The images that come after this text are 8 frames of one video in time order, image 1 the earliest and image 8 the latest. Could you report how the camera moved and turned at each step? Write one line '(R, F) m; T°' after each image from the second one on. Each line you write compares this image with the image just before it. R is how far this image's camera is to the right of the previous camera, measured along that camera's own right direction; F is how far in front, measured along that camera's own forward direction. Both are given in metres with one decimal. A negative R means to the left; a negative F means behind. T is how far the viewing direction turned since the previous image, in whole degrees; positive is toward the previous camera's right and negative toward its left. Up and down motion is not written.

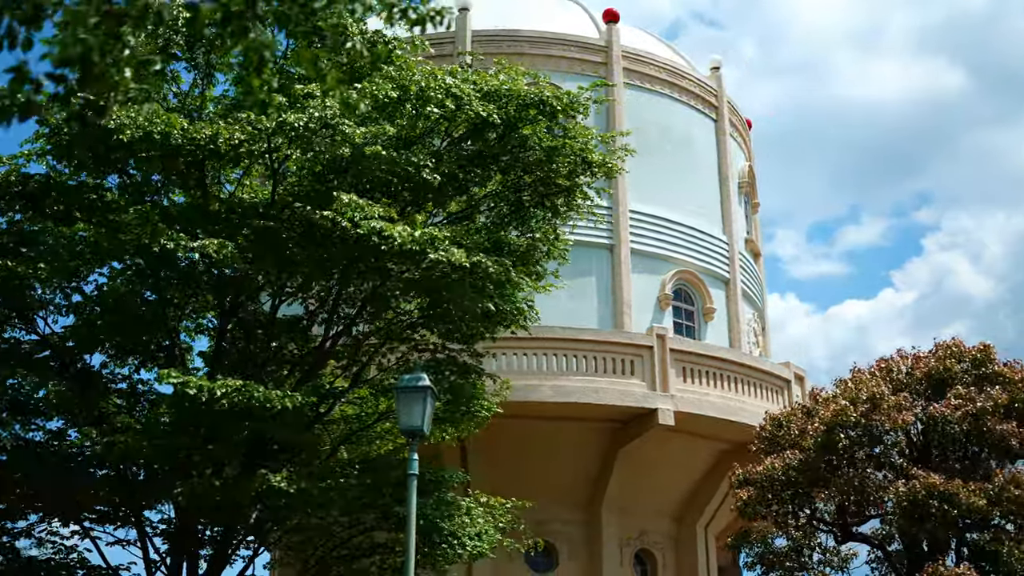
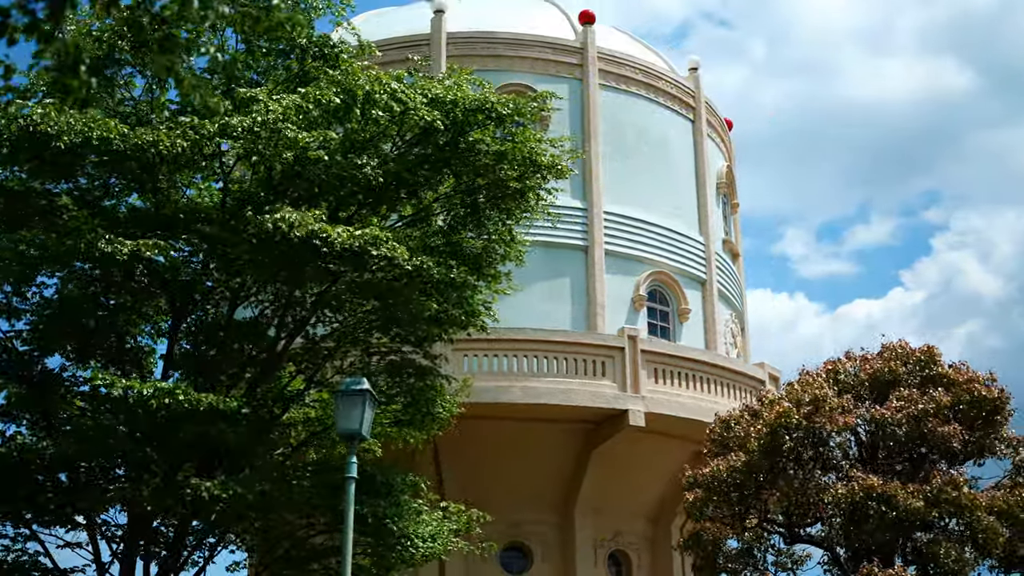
(+0.7, 0.0) m; 0°
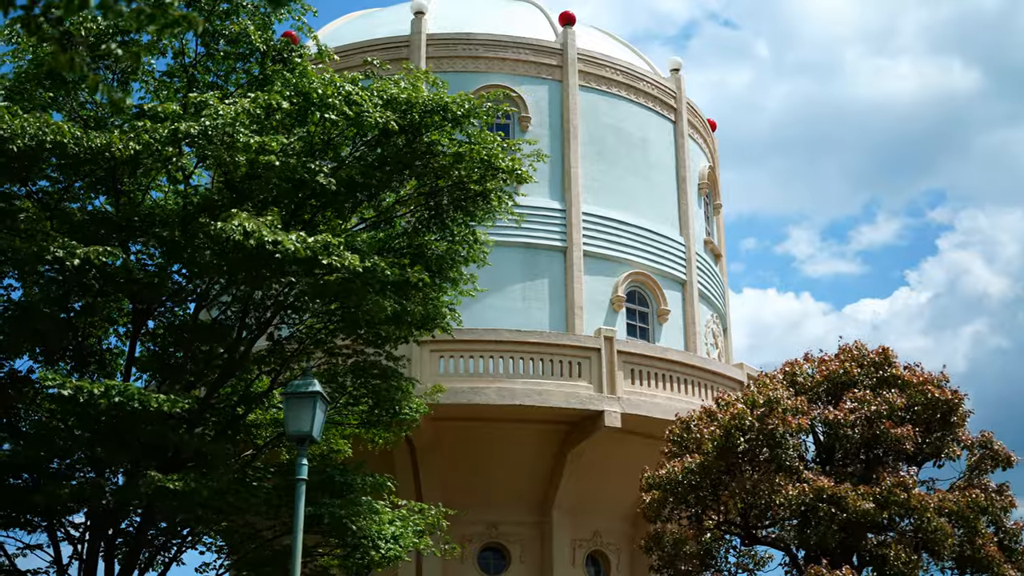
(+0.6, 0.0) m; 0°
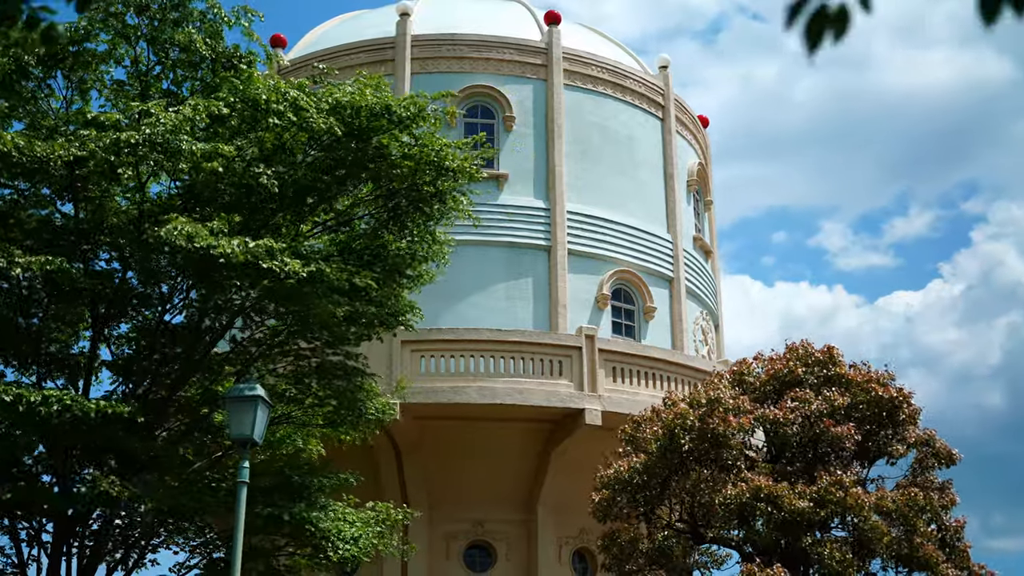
(+1.0, -0.1) m; -1°
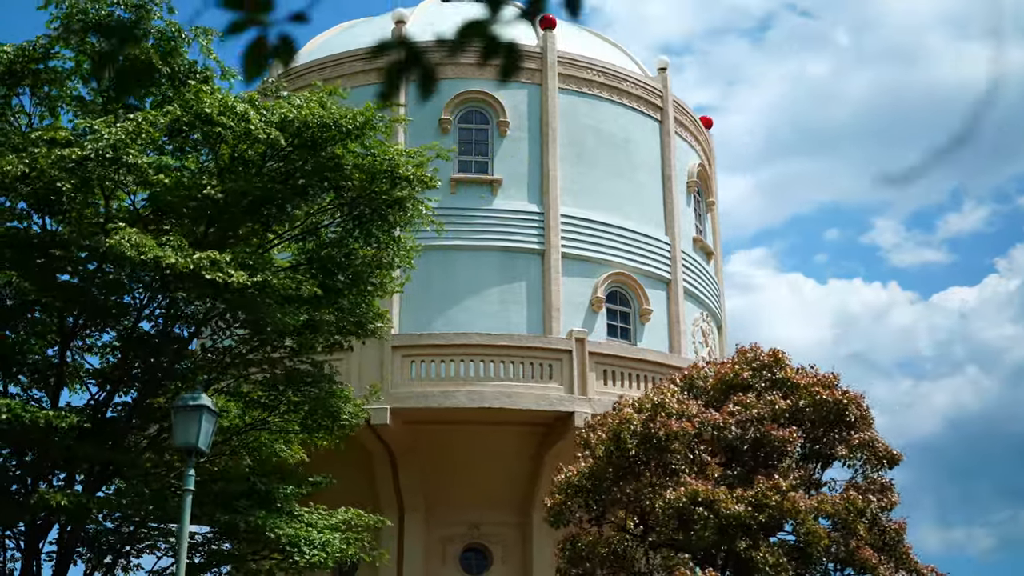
(+1.2, -0.1) m; -2°
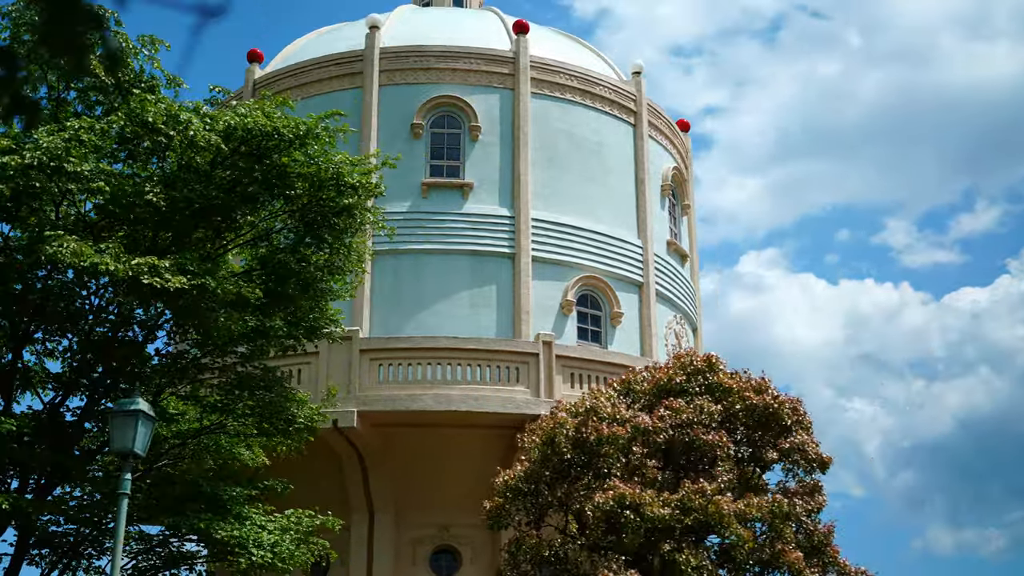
(+0.9, -0.2) m; 0°
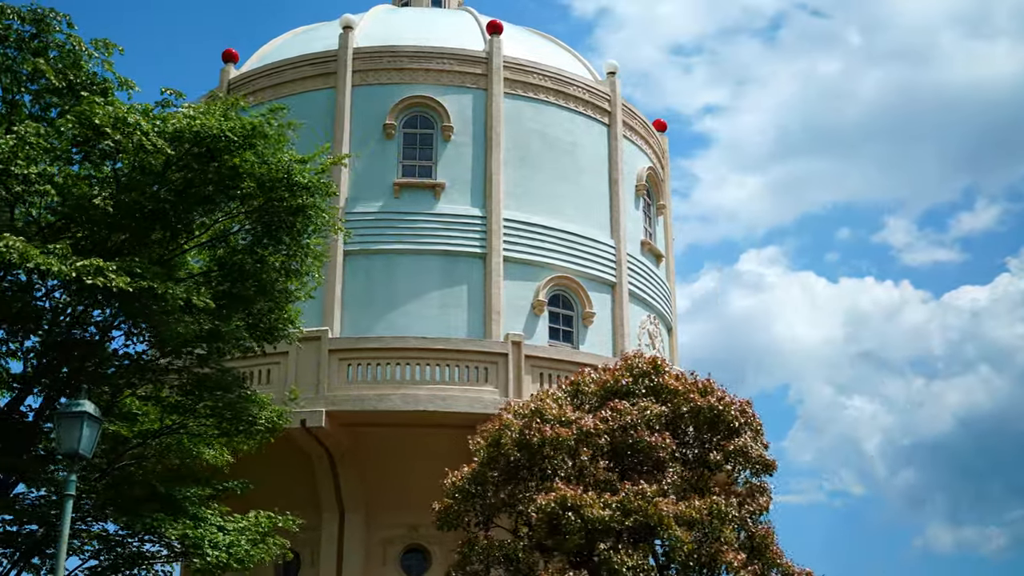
(+0.6, -0.1) m; 0°
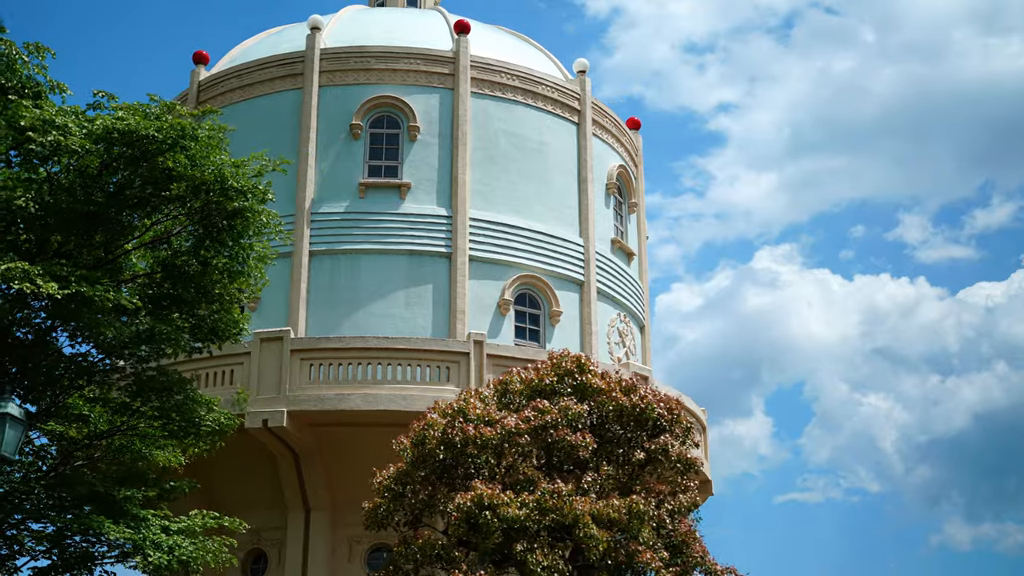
(+1.0, 0.0) m; -1°
